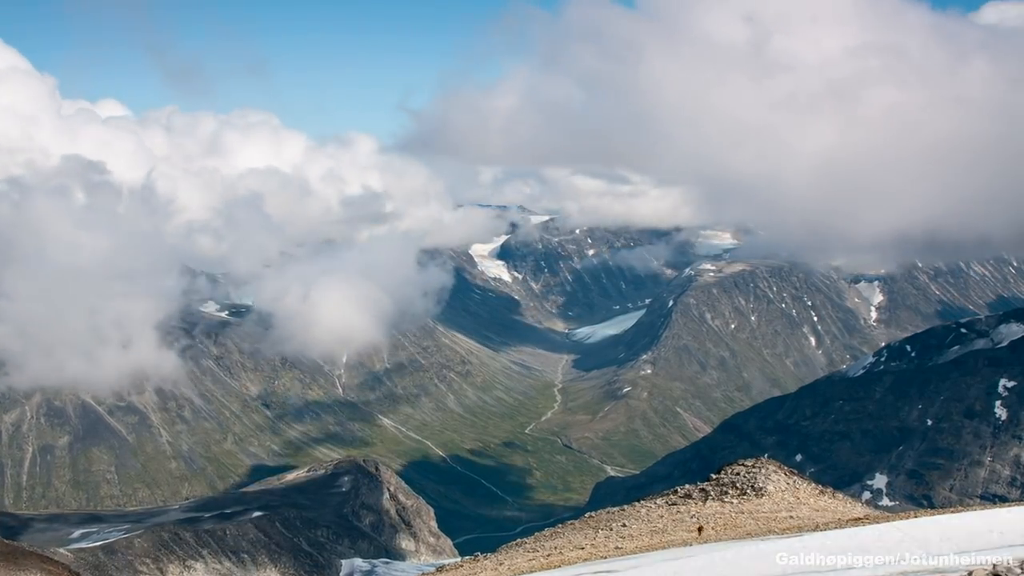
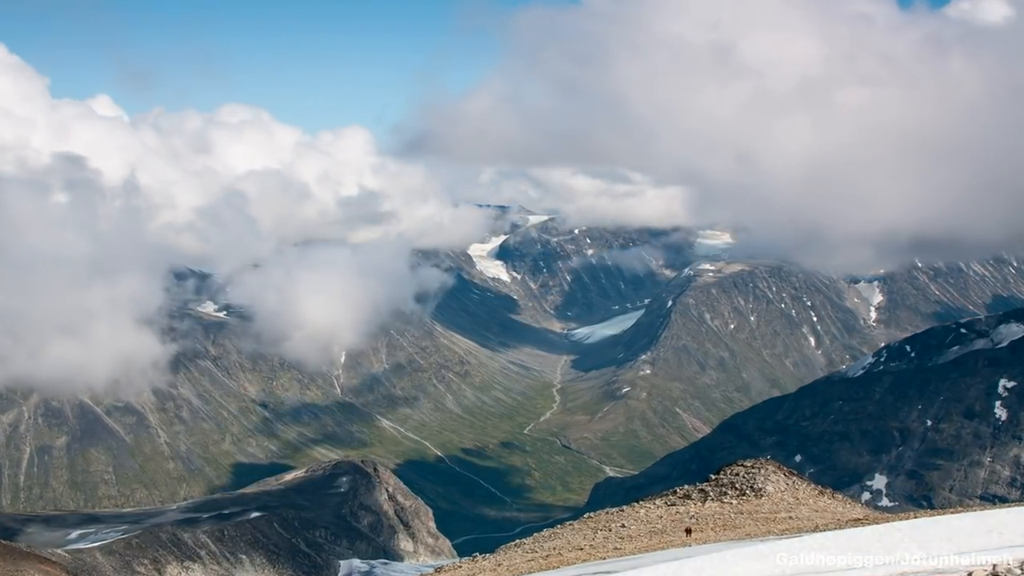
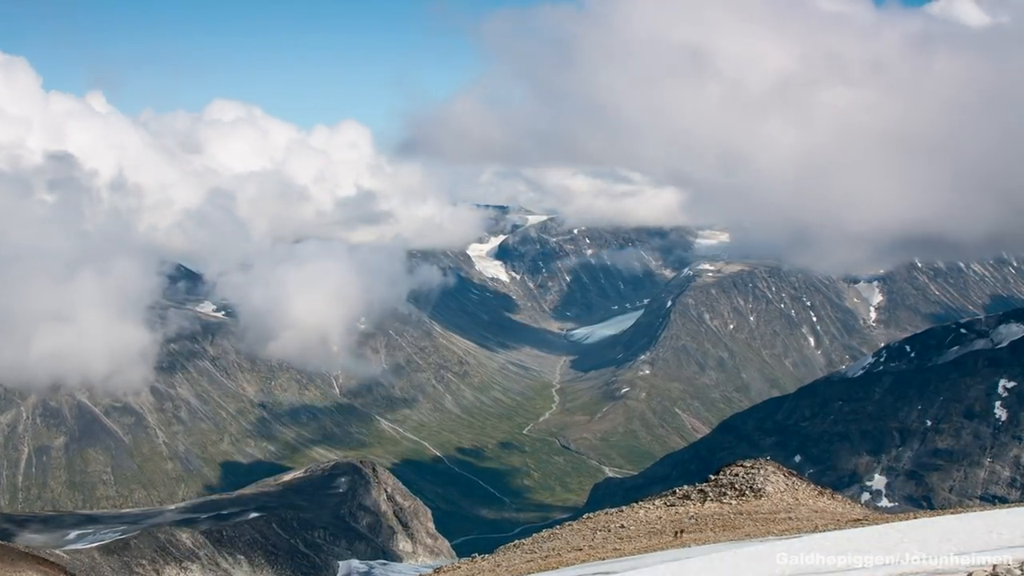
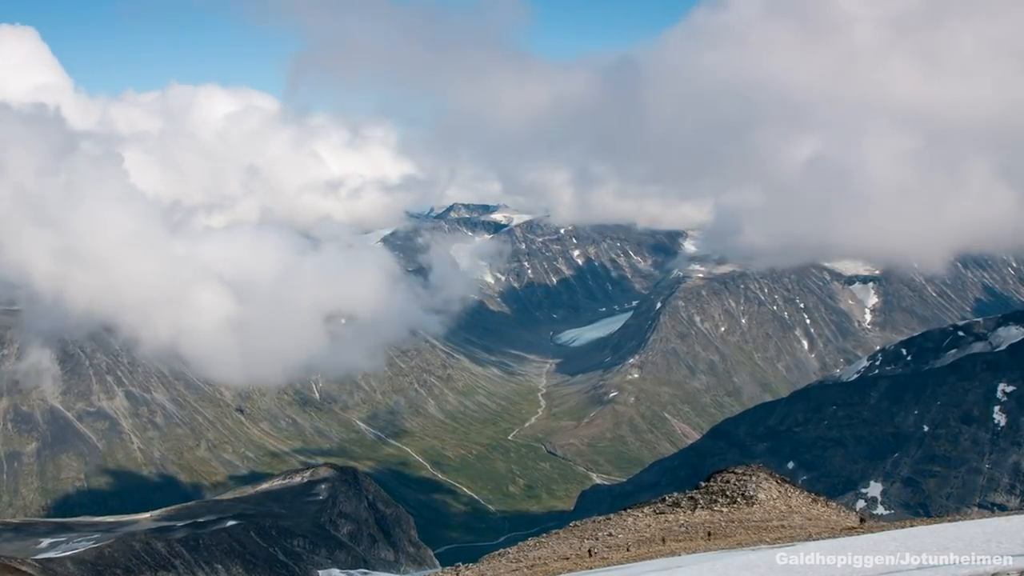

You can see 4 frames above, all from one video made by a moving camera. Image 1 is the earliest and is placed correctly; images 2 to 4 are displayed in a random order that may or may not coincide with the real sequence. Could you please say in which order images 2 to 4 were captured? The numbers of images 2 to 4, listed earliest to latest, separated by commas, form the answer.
2, 3, 4
